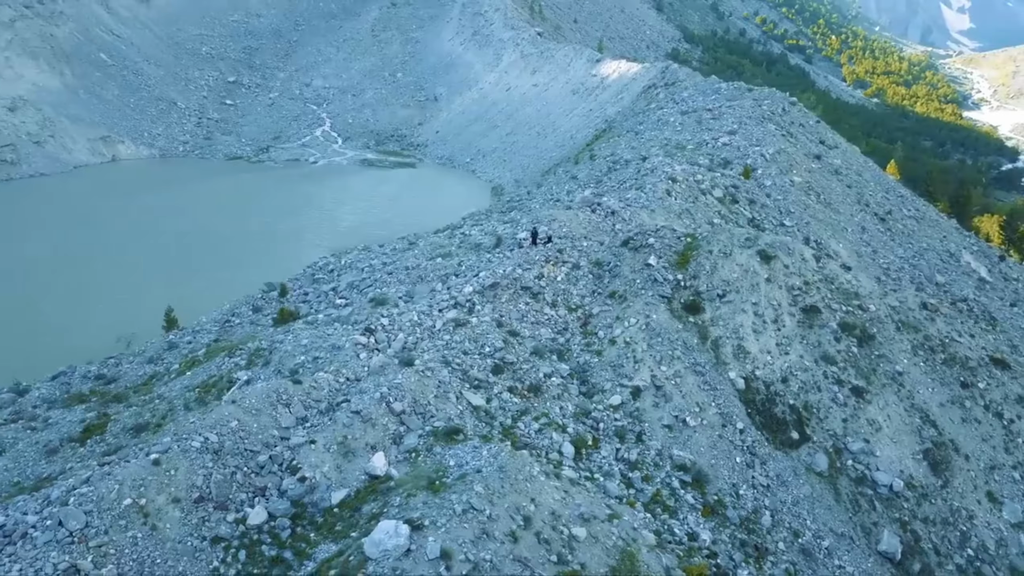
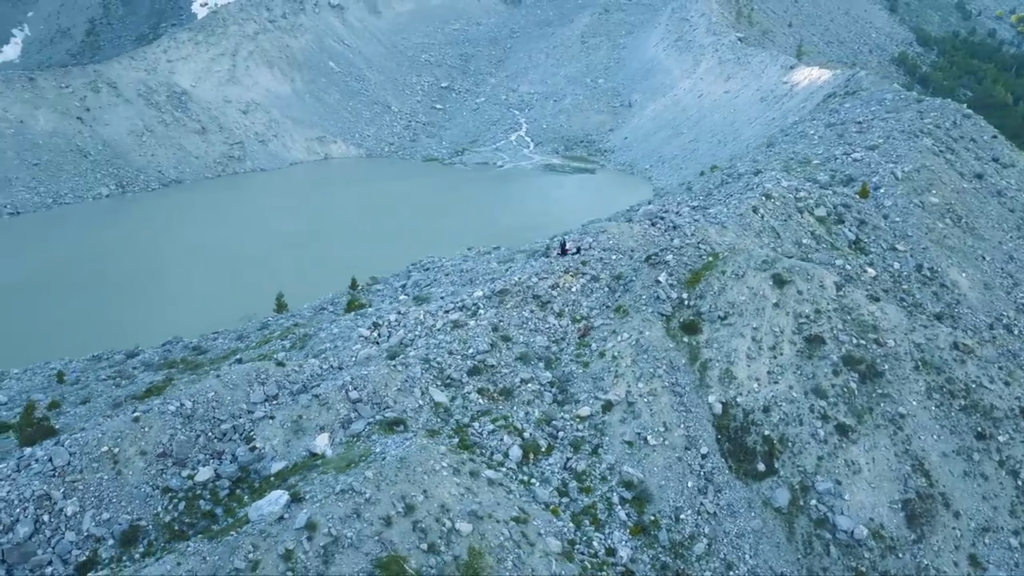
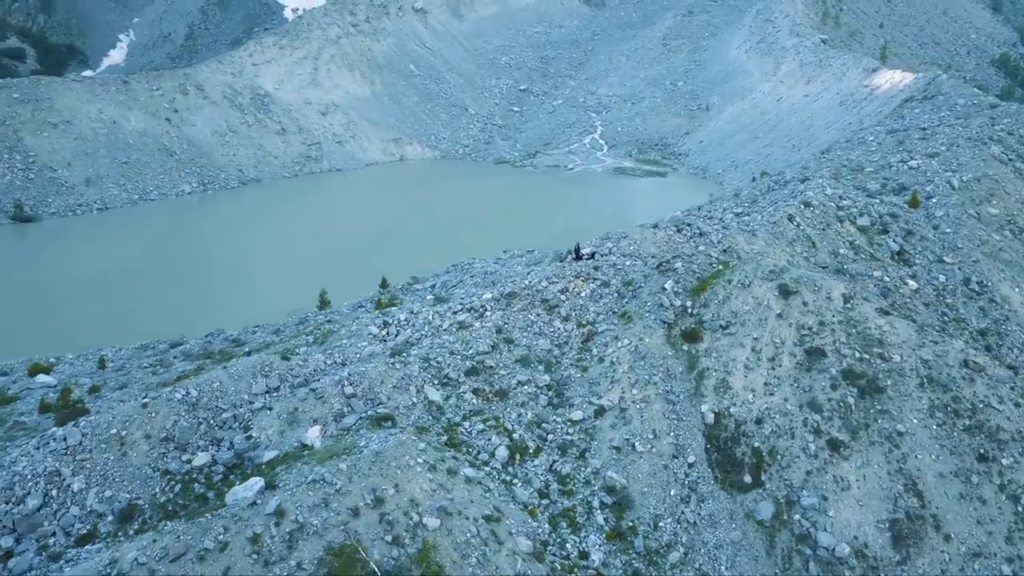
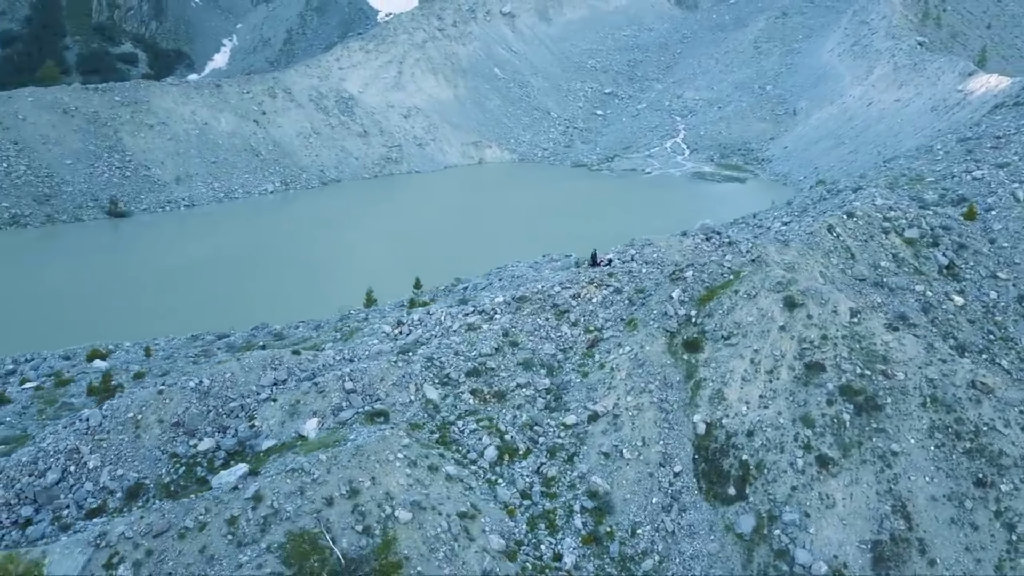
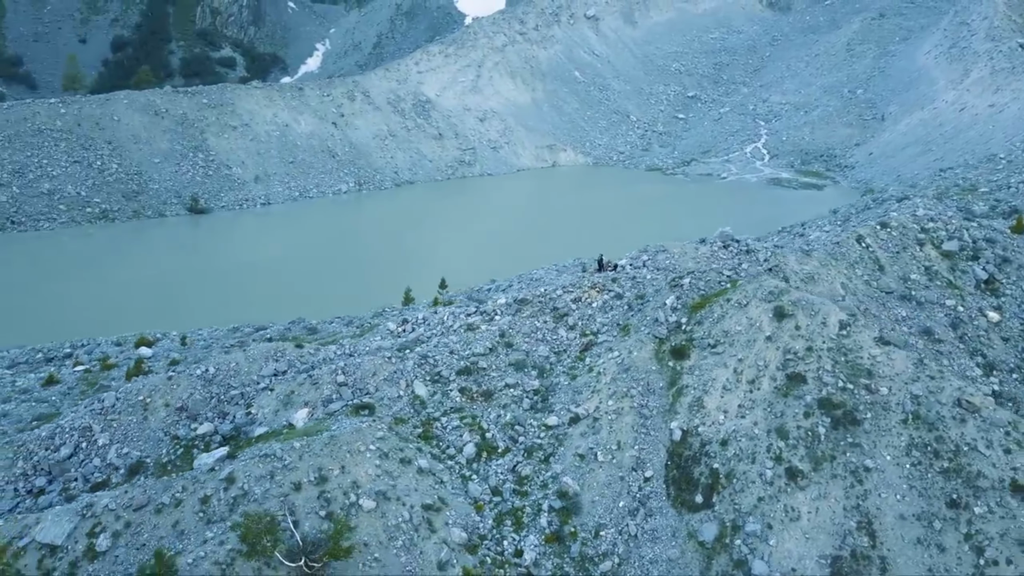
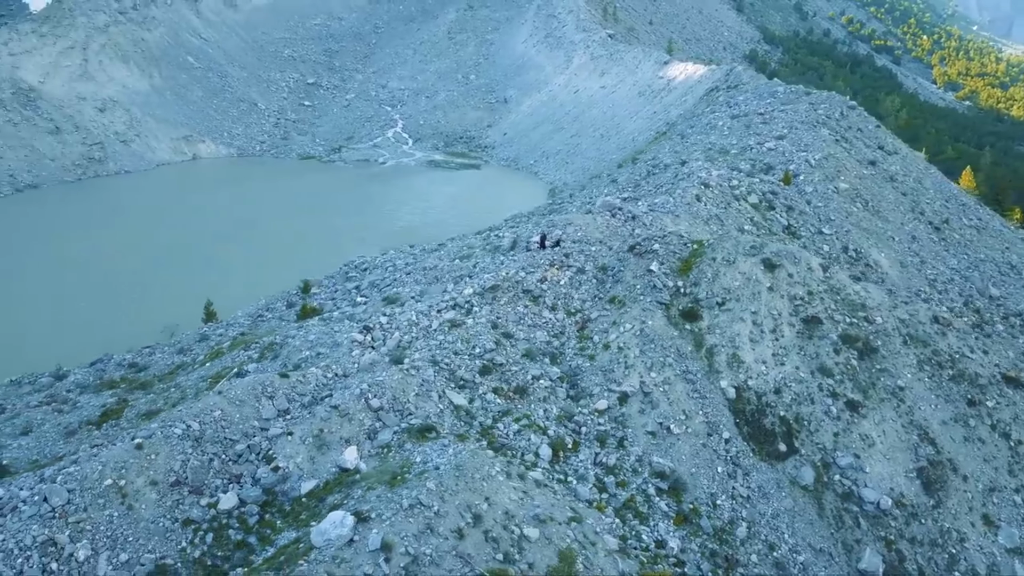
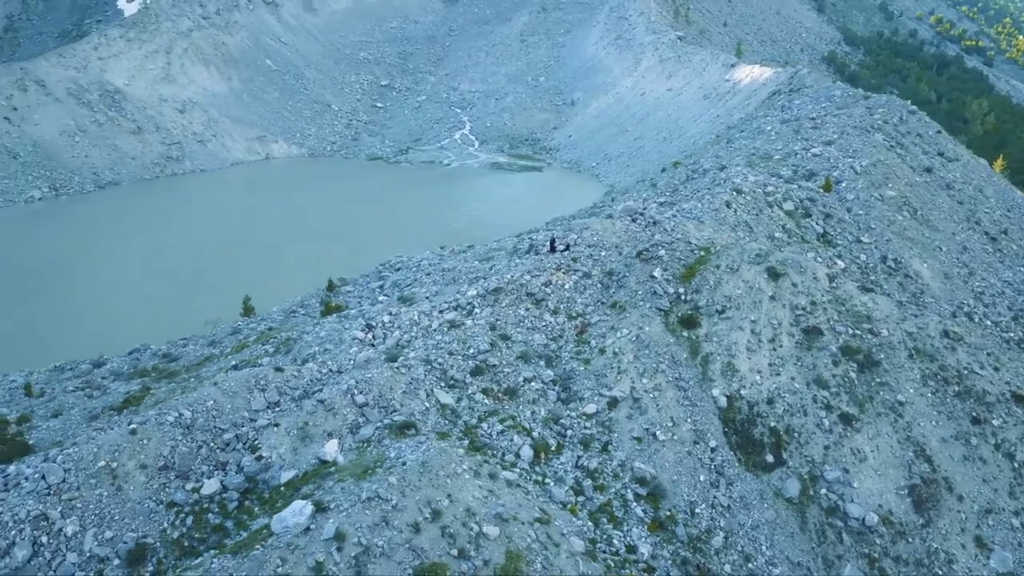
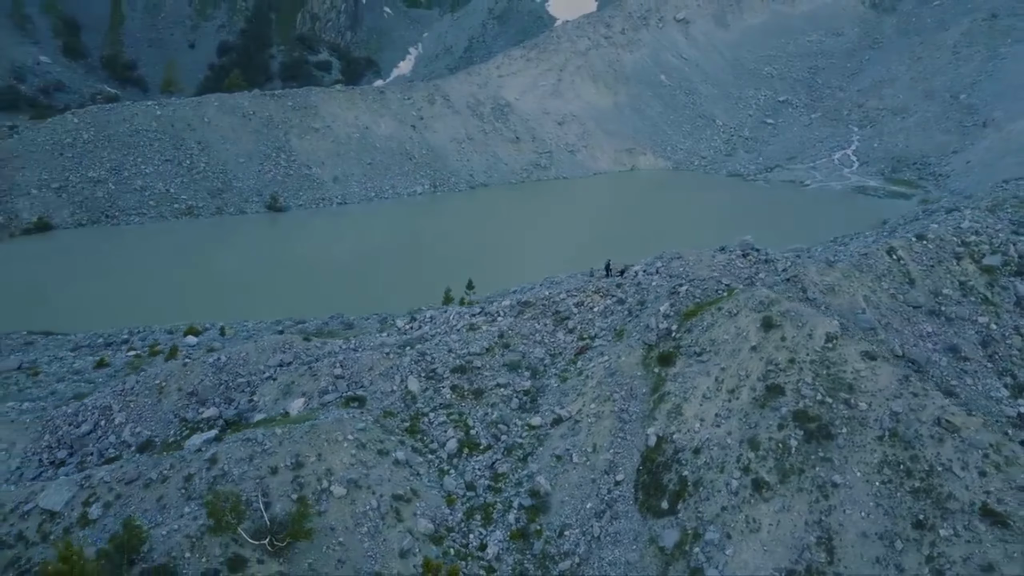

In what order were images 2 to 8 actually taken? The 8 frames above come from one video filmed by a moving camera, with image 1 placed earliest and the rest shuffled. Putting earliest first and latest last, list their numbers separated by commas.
6, 7, 2, 3, 4, 5, 8
